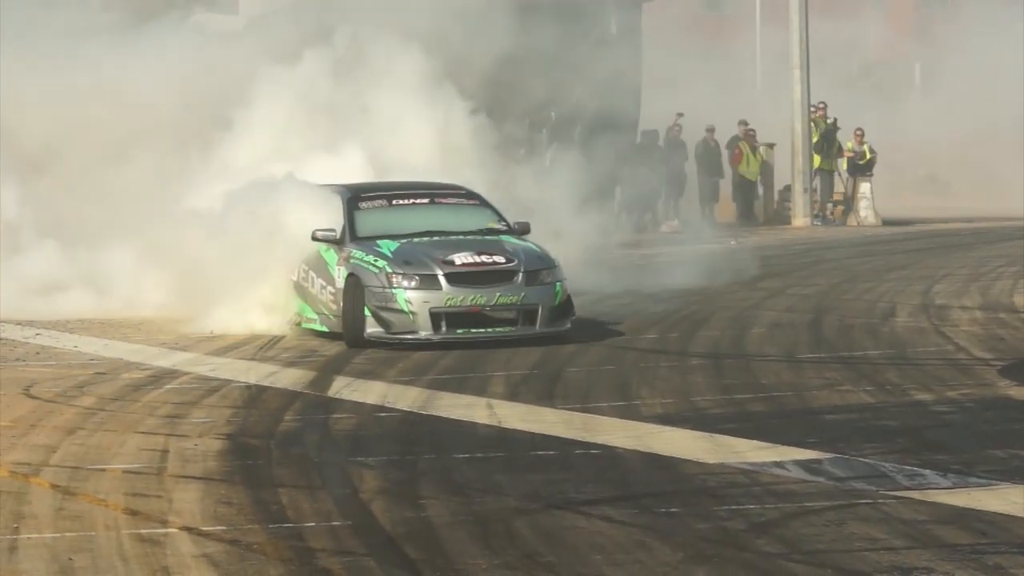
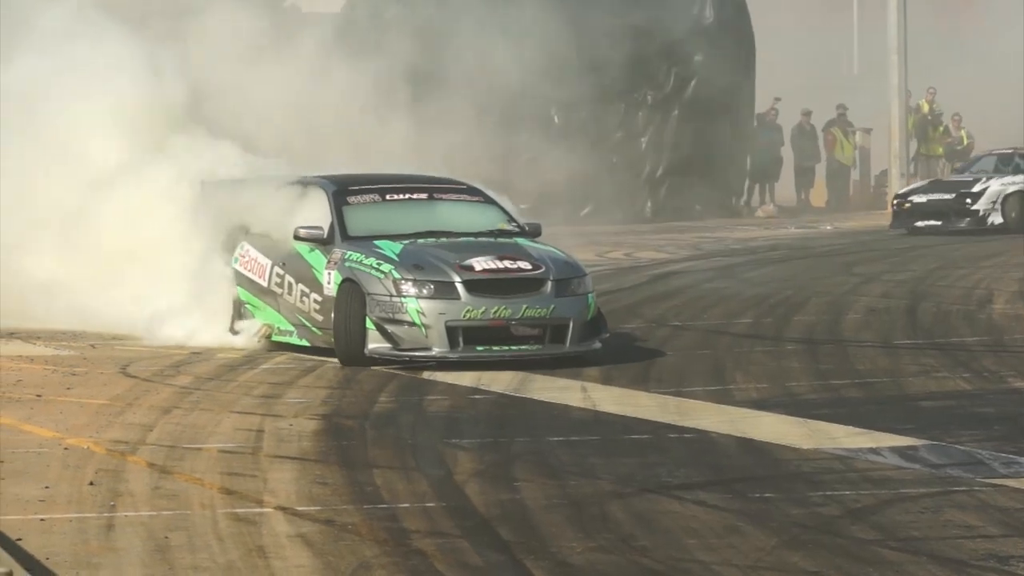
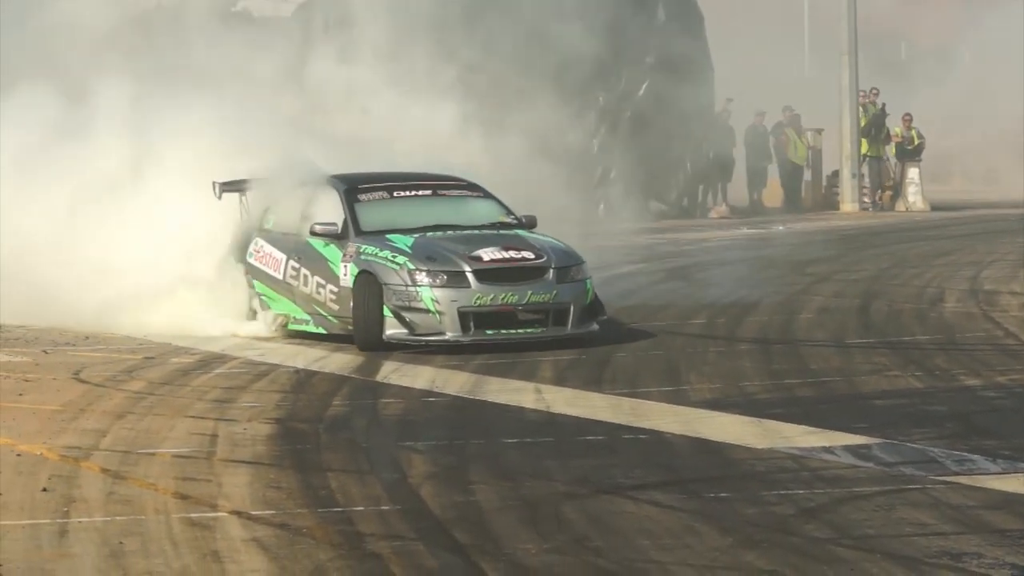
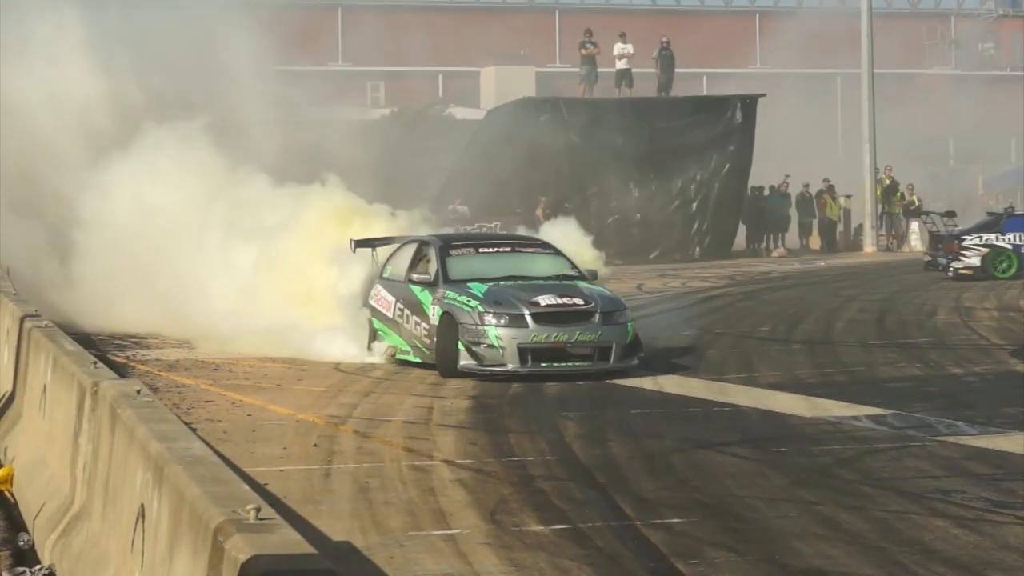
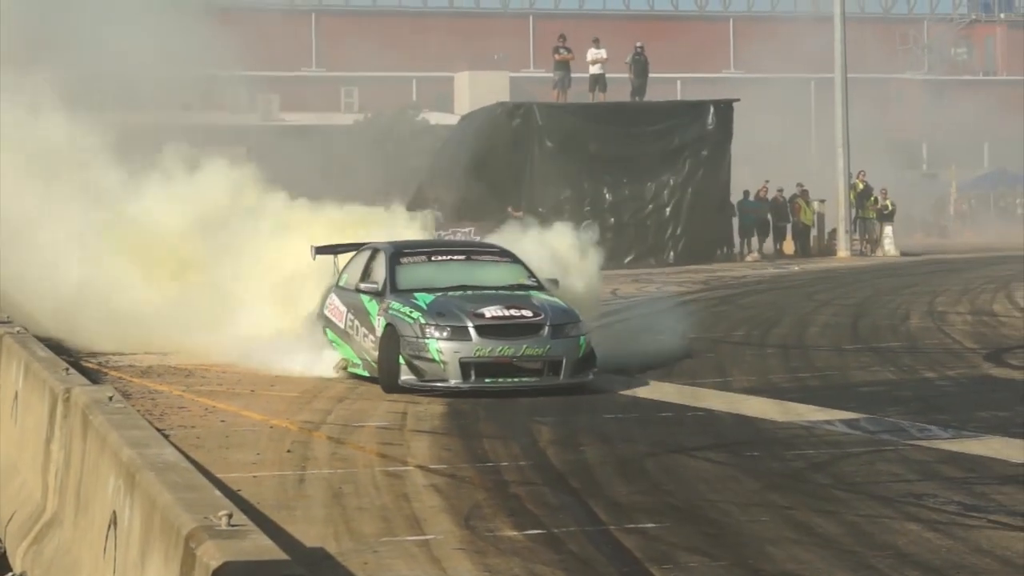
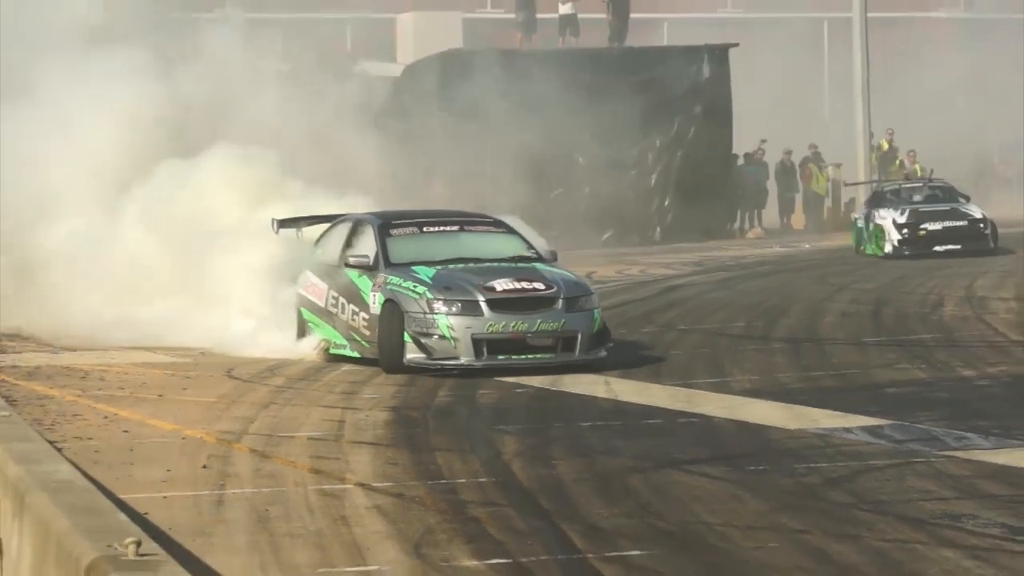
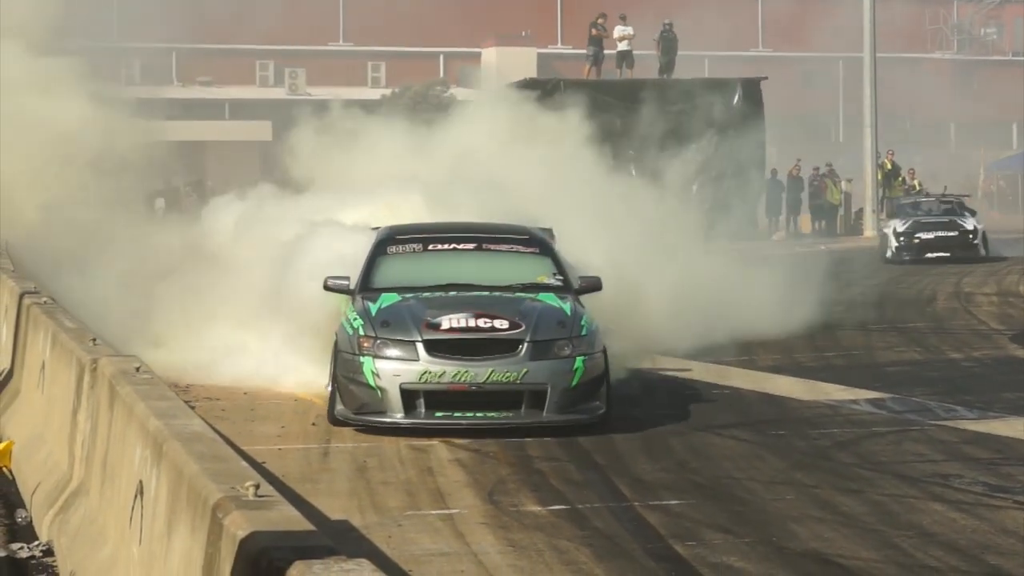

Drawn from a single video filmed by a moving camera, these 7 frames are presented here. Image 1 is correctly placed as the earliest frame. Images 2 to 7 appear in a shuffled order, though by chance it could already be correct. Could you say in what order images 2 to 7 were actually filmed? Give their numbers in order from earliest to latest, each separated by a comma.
3, 2, 6, 4, 5, 7
